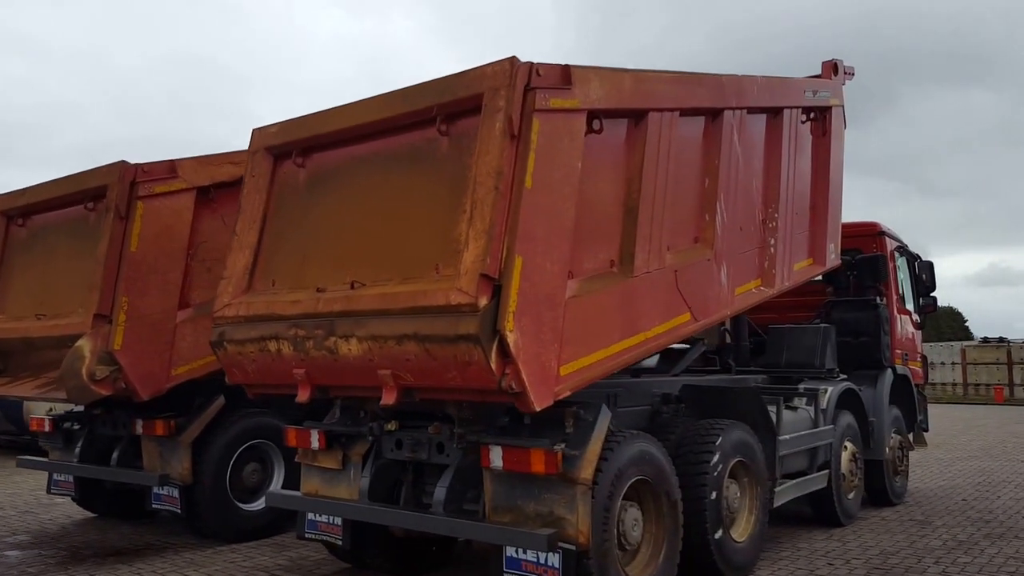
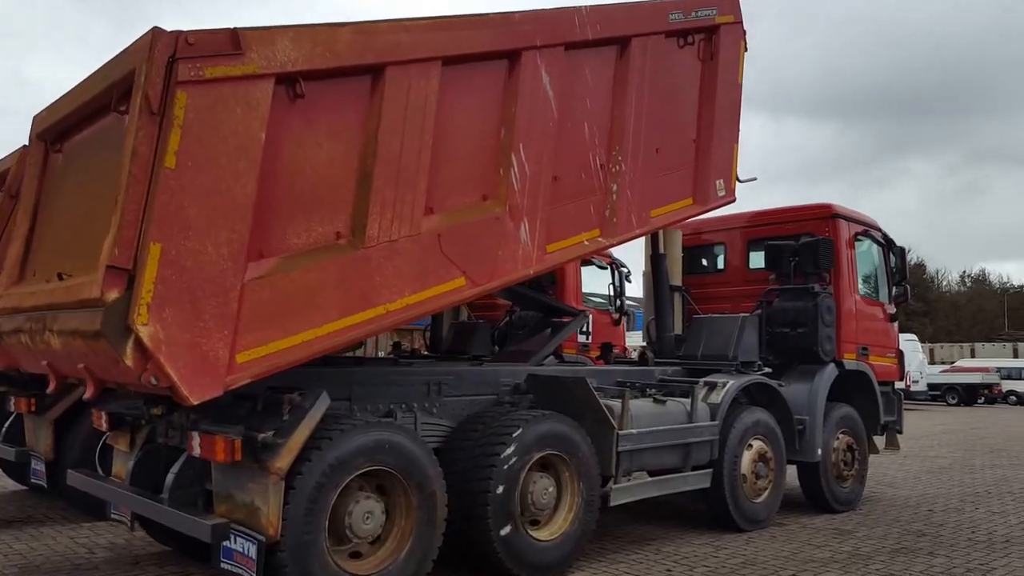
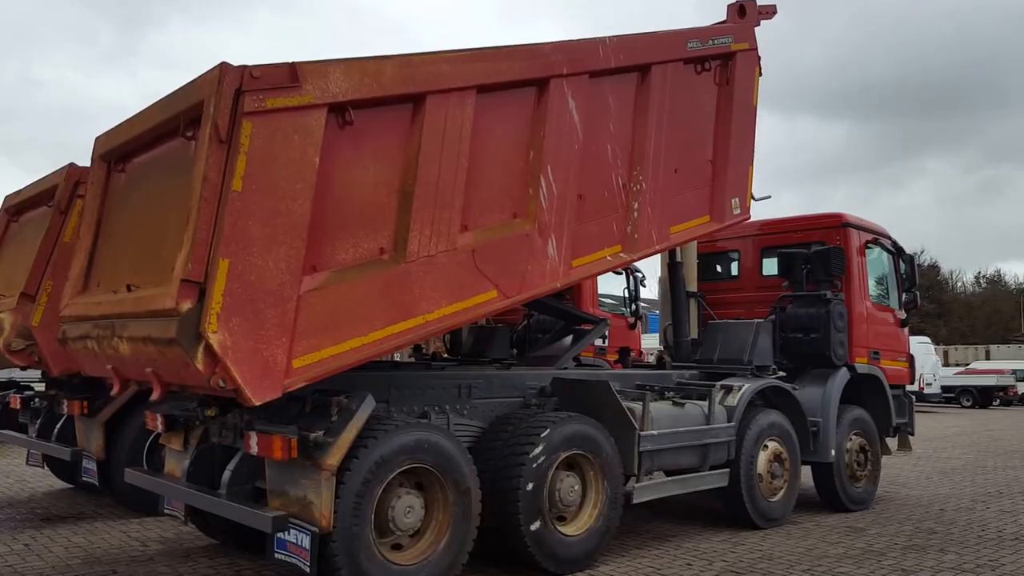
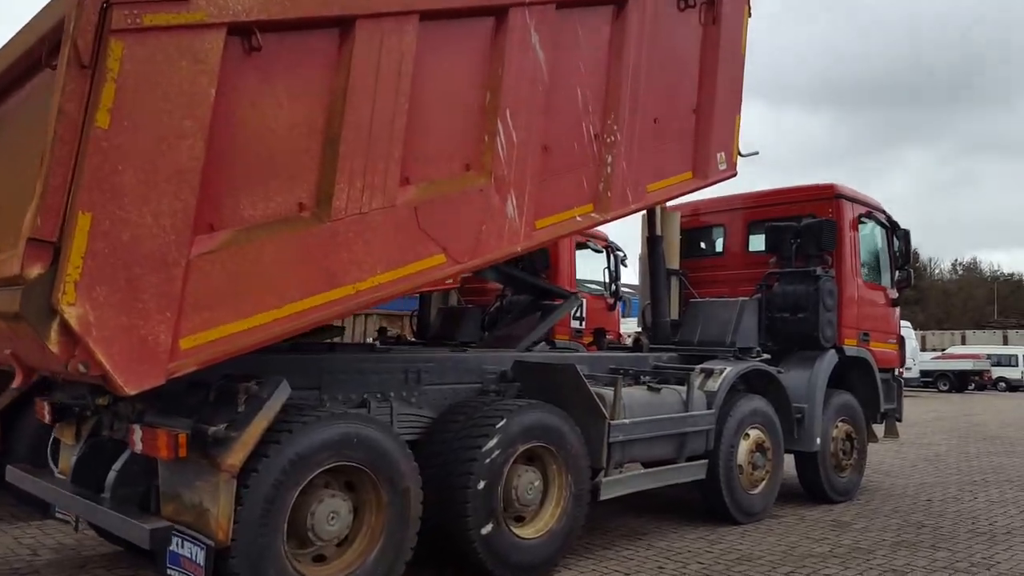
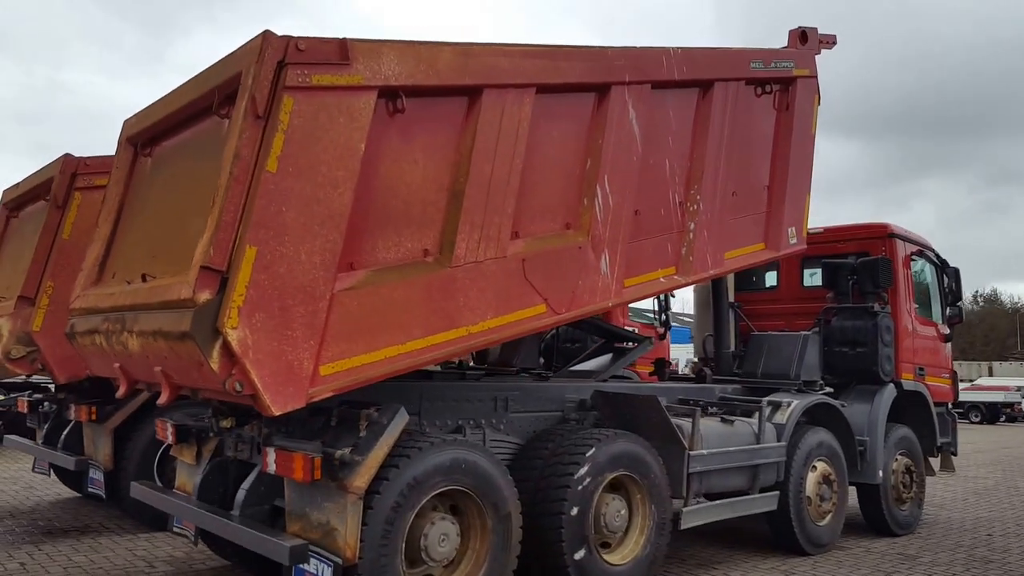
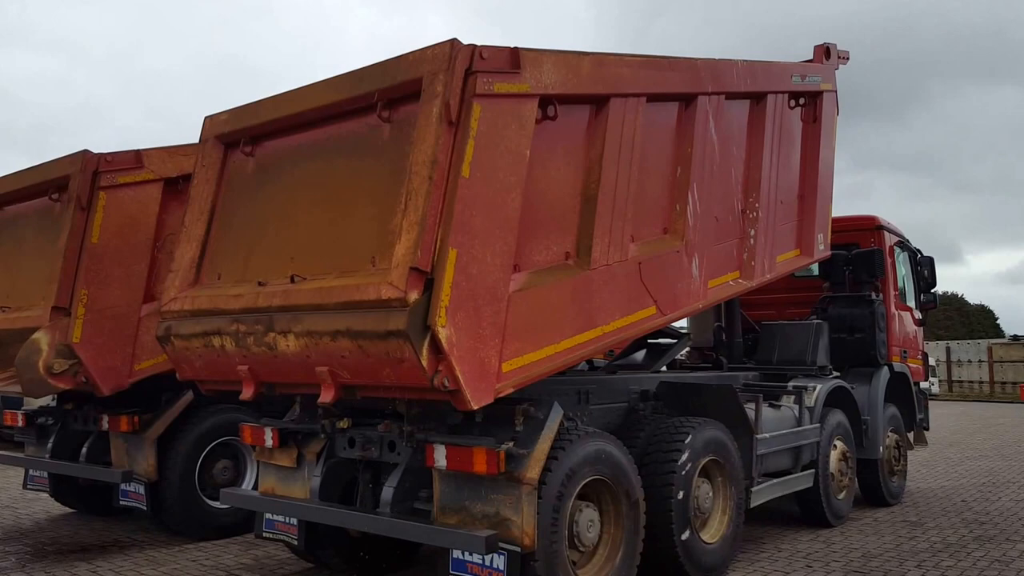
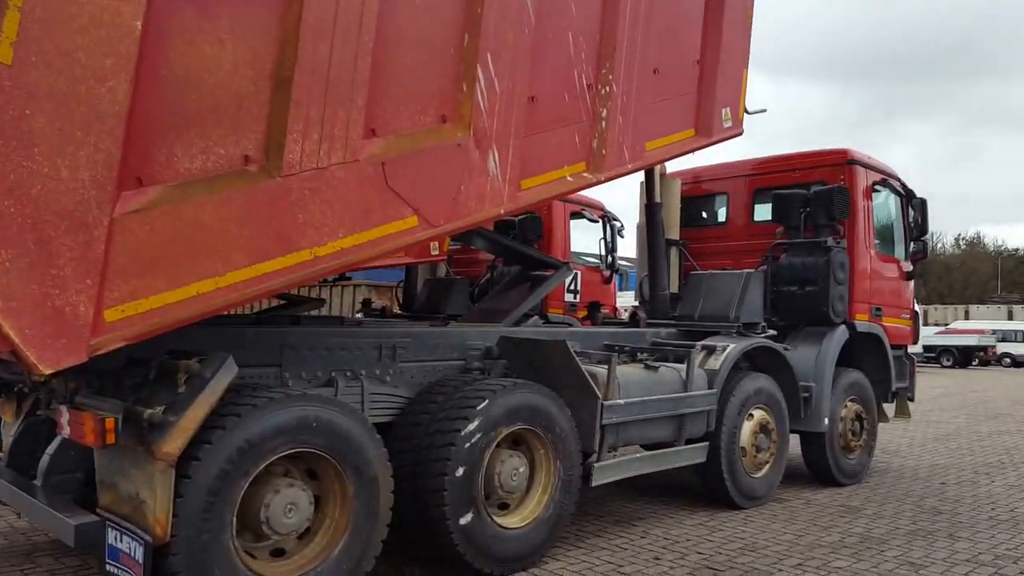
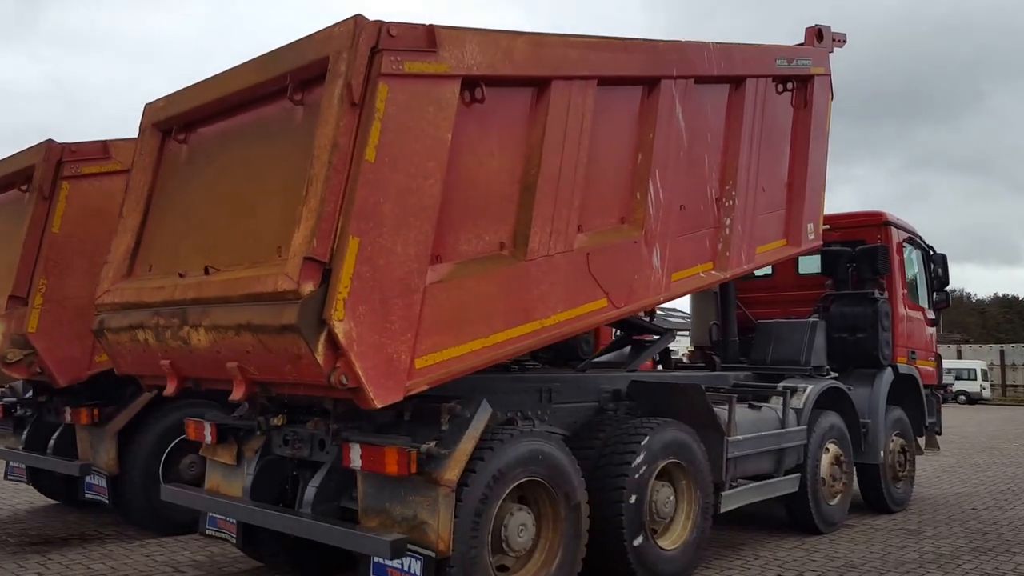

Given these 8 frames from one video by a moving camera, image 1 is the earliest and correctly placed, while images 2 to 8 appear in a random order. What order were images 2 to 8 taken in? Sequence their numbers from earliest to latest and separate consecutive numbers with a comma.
6, 8, 5, 3, 2, 4, 7
